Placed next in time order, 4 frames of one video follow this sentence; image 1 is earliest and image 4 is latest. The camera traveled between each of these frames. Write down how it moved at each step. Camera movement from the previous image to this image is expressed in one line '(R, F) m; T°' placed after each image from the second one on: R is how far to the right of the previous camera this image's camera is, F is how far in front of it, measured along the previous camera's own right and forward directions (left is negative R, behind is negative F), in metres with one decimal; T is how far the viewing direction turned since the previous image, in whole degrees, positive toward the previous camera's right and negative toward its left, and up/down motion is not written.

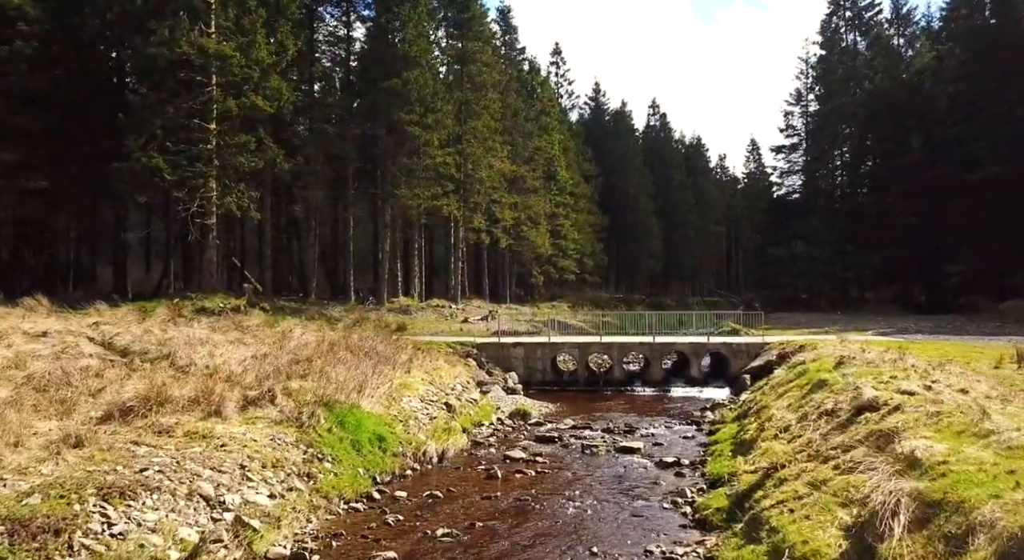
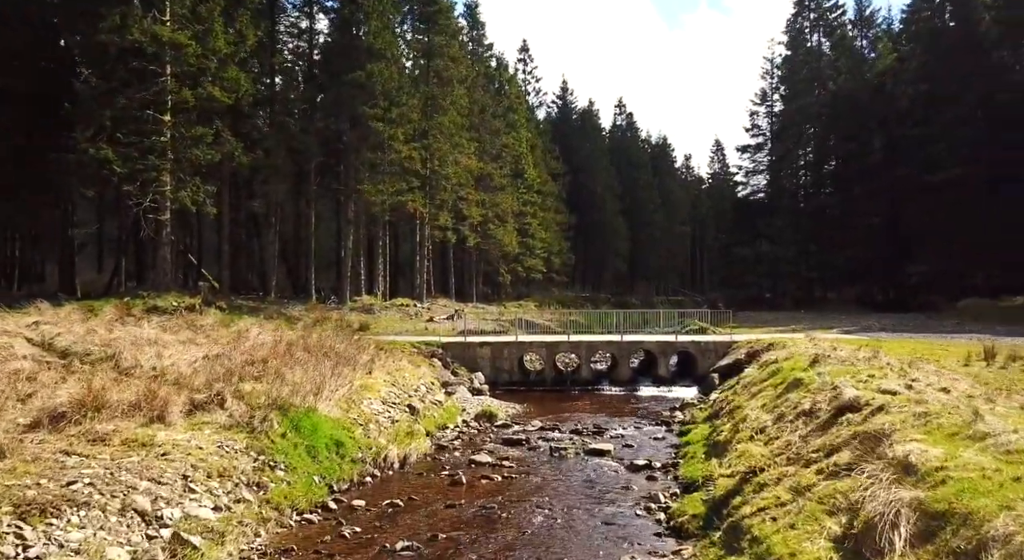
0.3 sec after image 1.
(0.0, +0.7) m; +2°
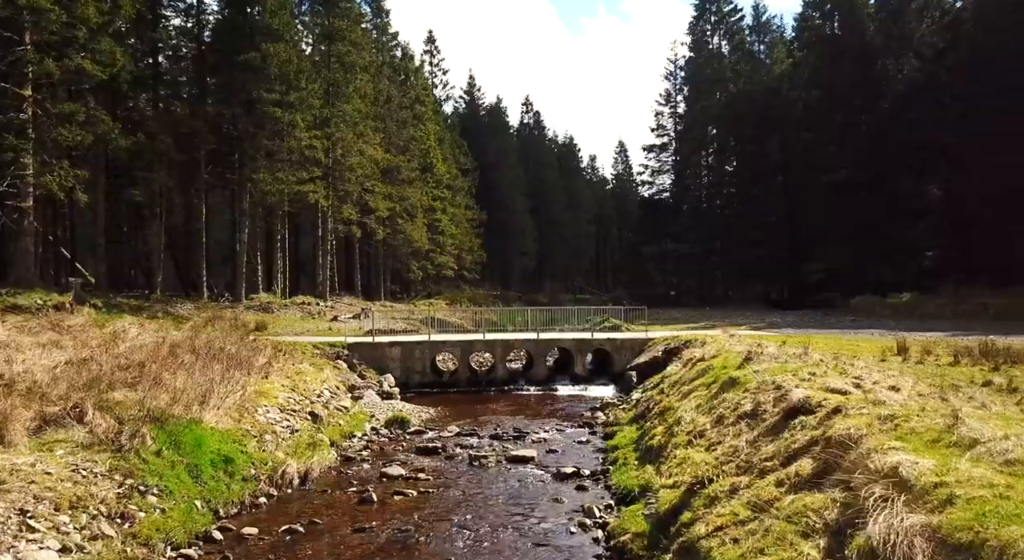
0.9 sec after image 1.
(-0.1, +1.5) m; +6°
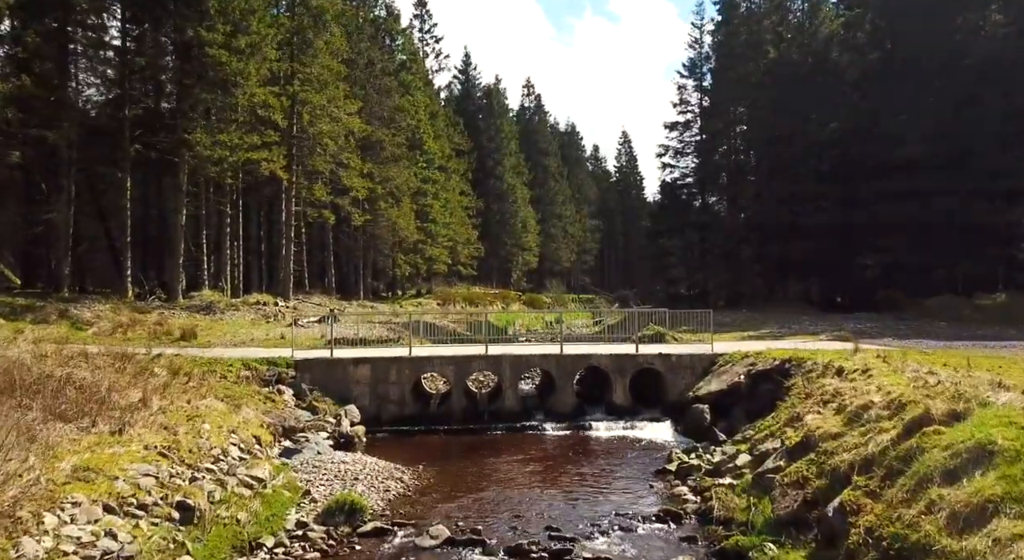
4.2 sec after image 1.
(-0.5, +8.9) m; 0°
